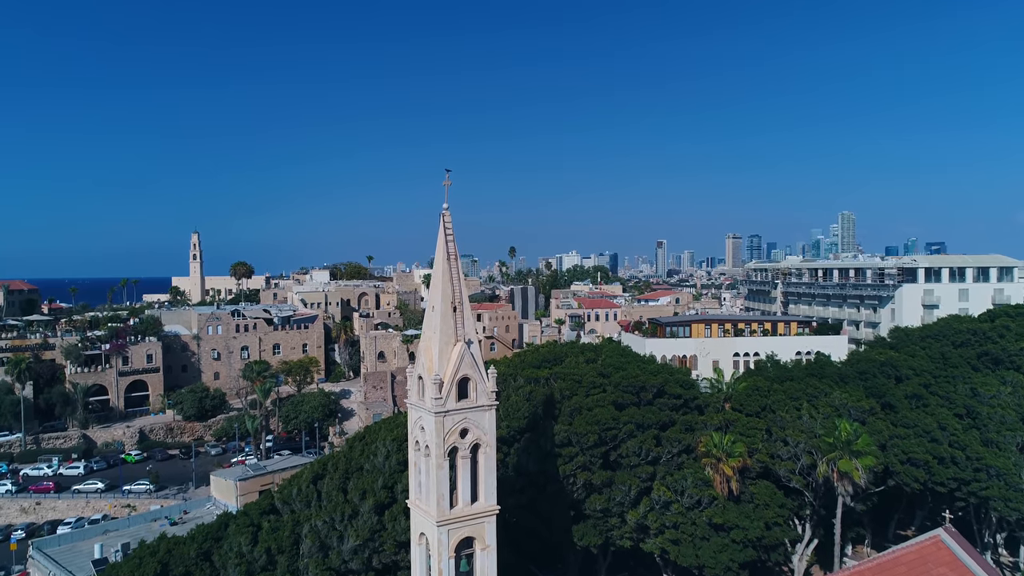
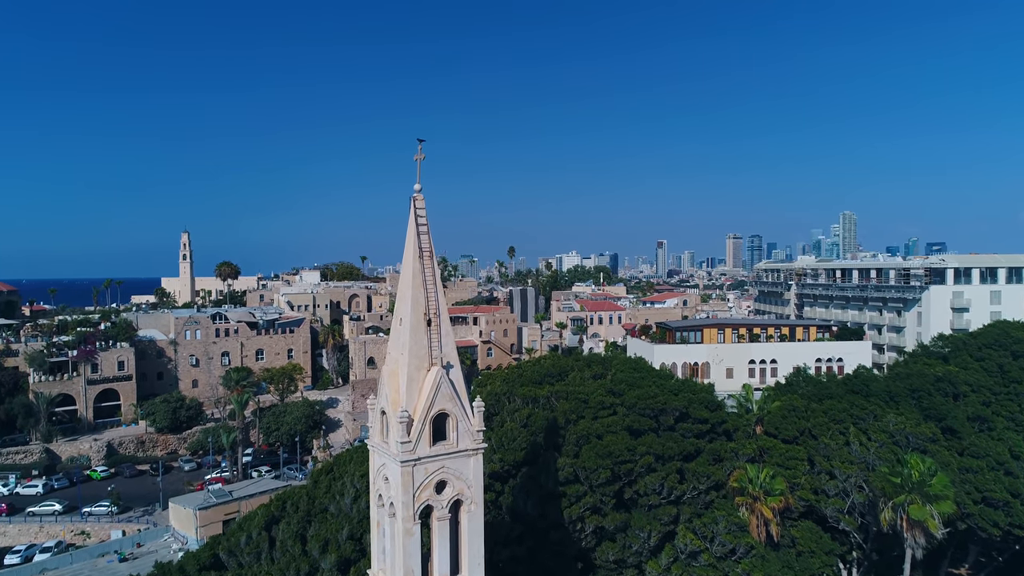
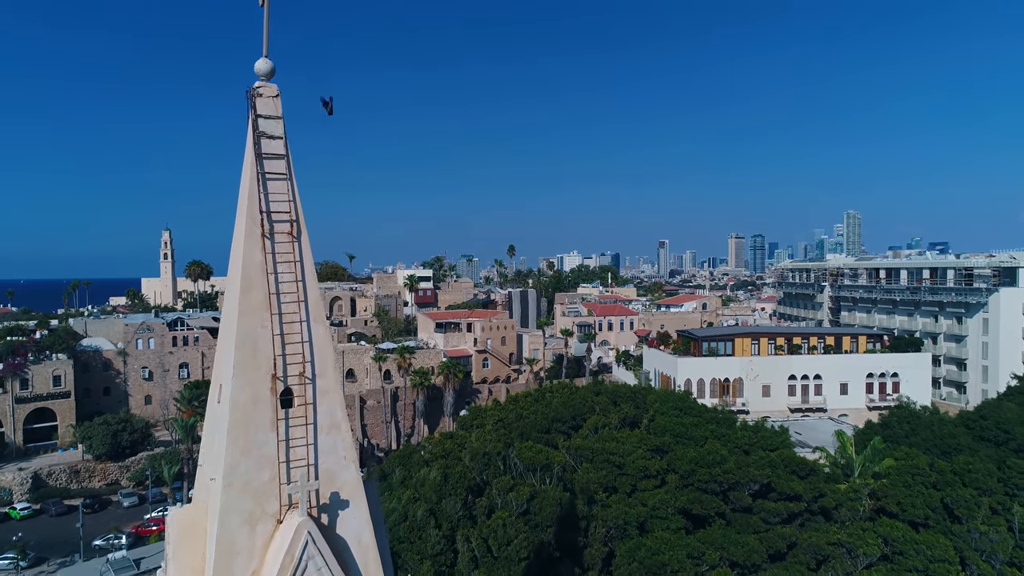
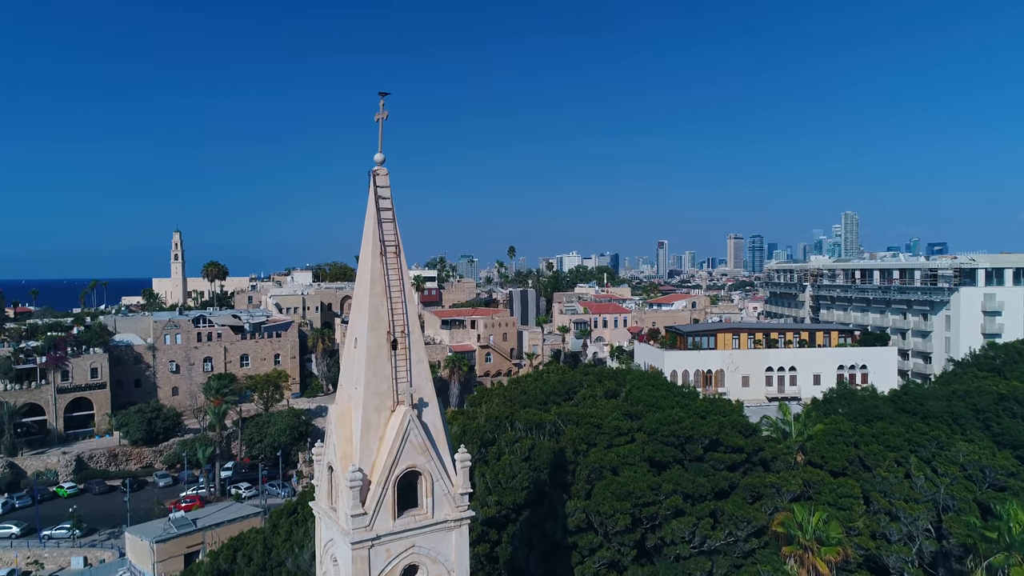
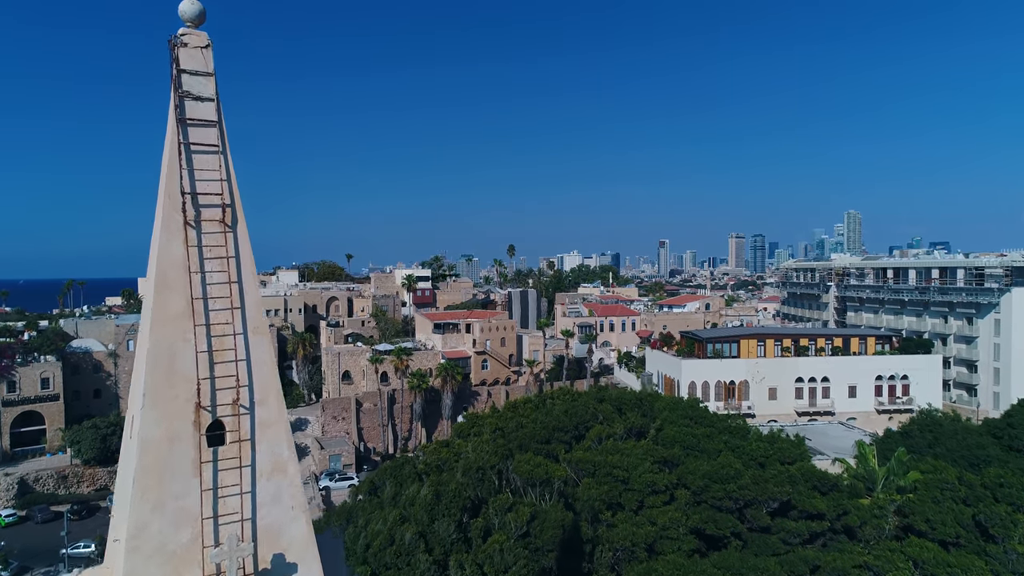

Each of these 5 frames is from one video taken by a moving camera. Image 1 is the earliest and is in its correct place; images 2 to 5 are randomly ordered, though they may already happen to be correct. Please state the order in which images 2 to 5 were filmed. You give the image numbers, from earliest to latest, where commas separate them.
2, 4, 3, 5
